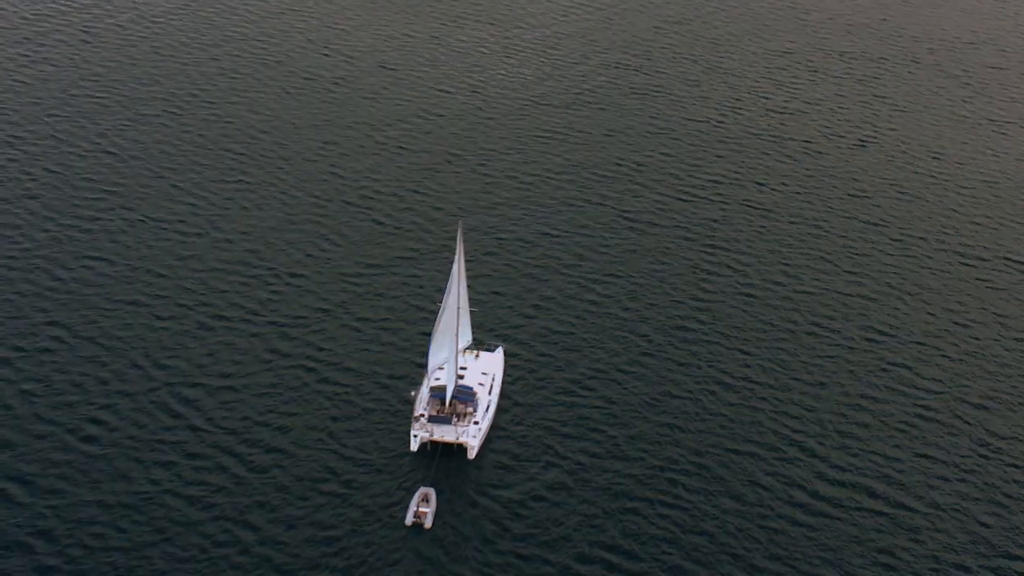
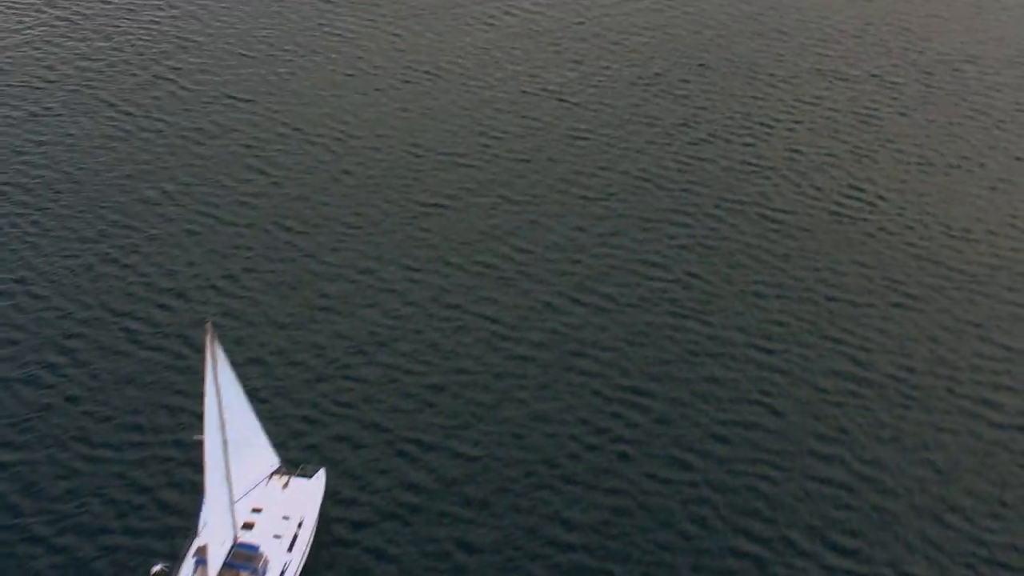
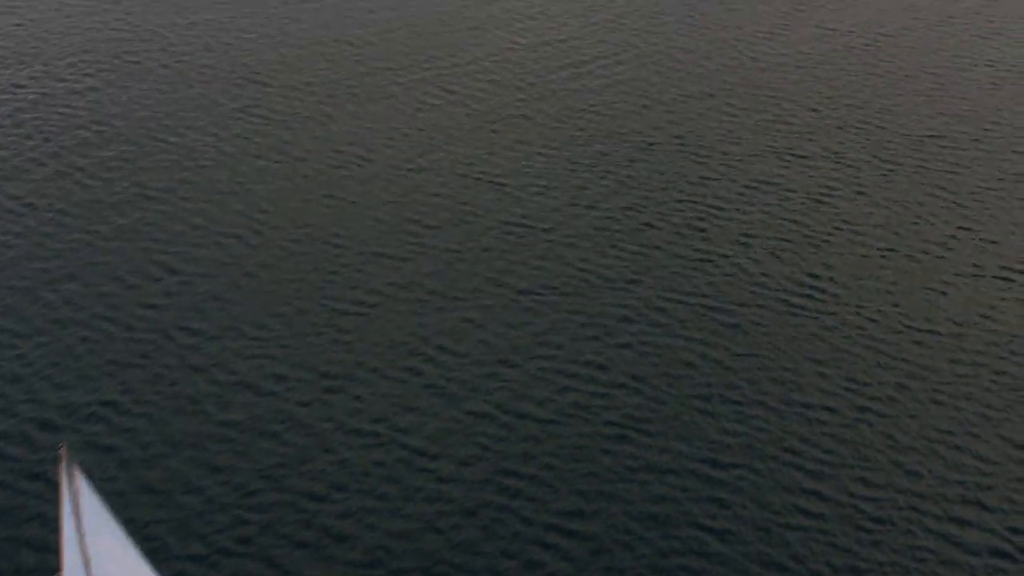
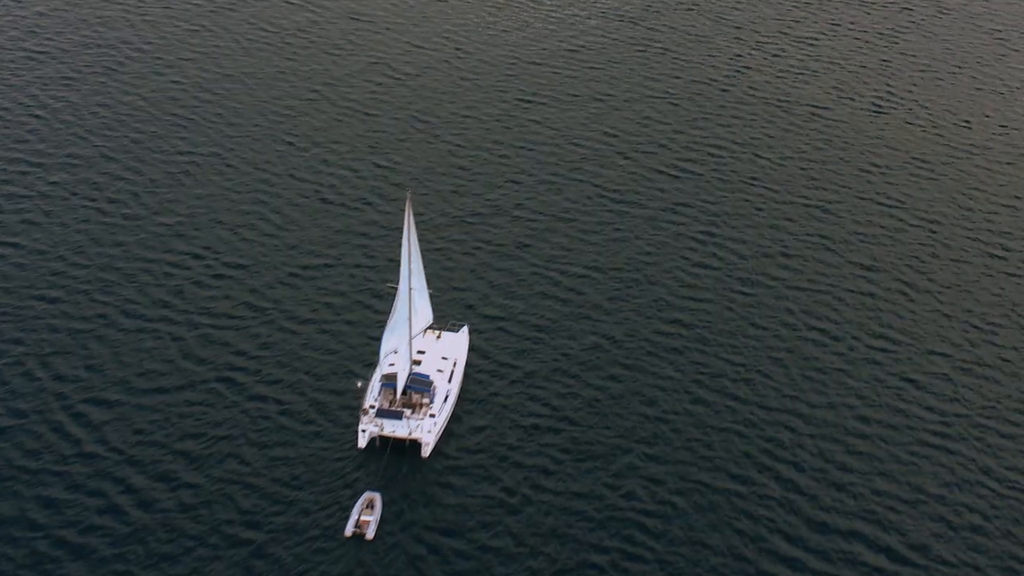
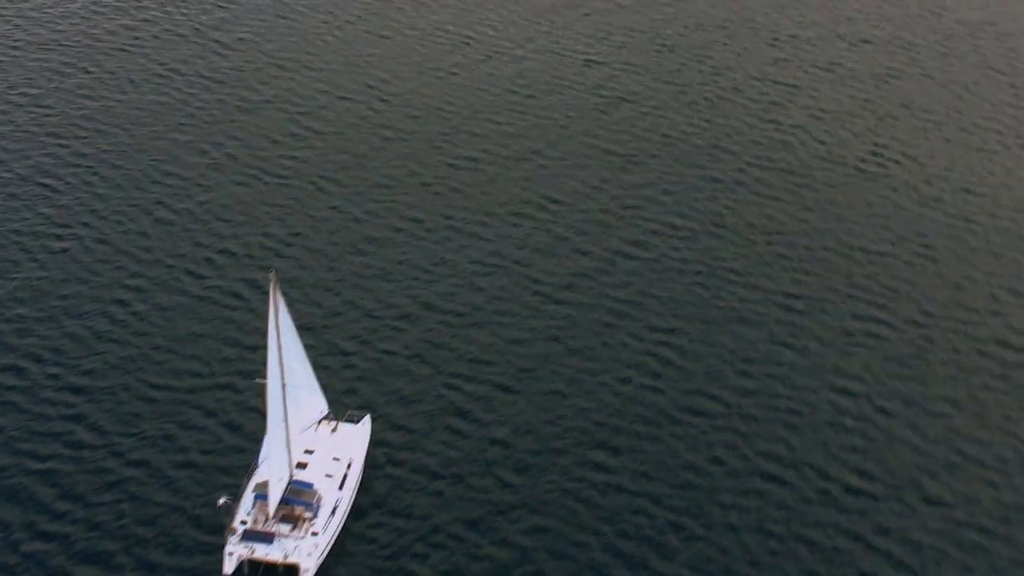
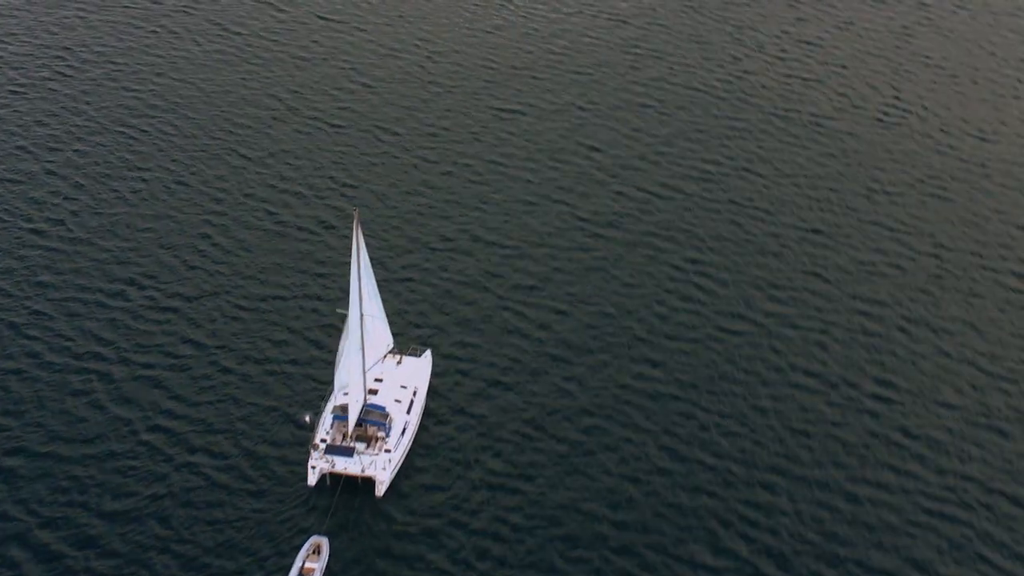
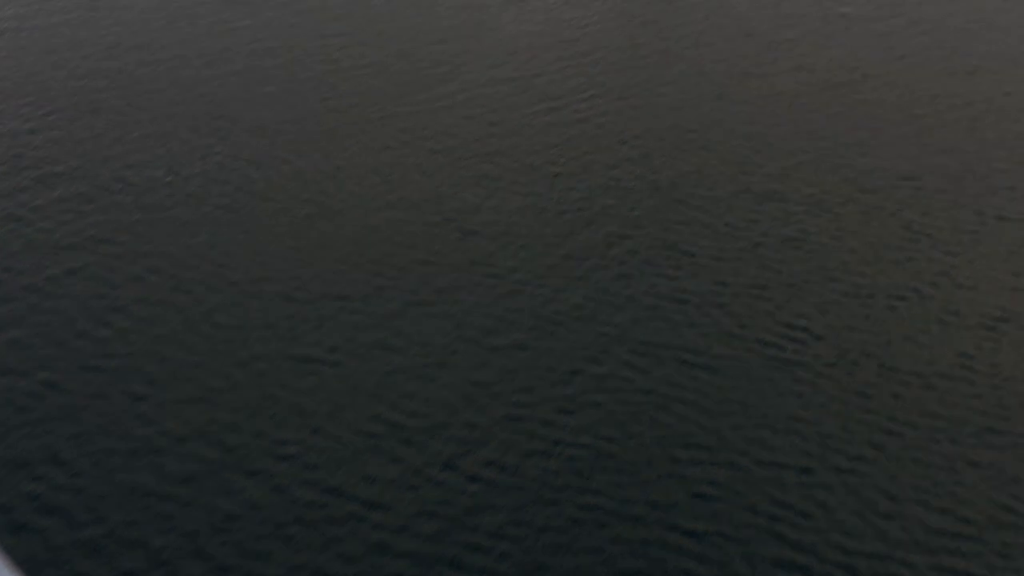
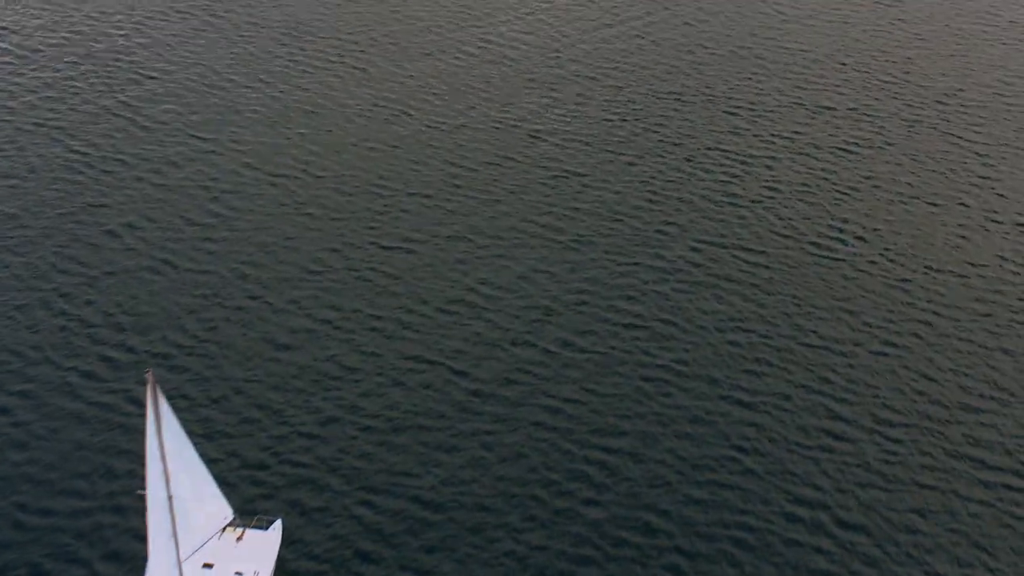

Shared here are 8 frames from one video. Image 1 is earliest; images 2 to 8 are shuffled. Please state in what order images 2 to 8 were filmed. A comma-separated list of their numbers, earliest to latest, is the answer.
4, 6, 5, 2, 8, 3, 7
